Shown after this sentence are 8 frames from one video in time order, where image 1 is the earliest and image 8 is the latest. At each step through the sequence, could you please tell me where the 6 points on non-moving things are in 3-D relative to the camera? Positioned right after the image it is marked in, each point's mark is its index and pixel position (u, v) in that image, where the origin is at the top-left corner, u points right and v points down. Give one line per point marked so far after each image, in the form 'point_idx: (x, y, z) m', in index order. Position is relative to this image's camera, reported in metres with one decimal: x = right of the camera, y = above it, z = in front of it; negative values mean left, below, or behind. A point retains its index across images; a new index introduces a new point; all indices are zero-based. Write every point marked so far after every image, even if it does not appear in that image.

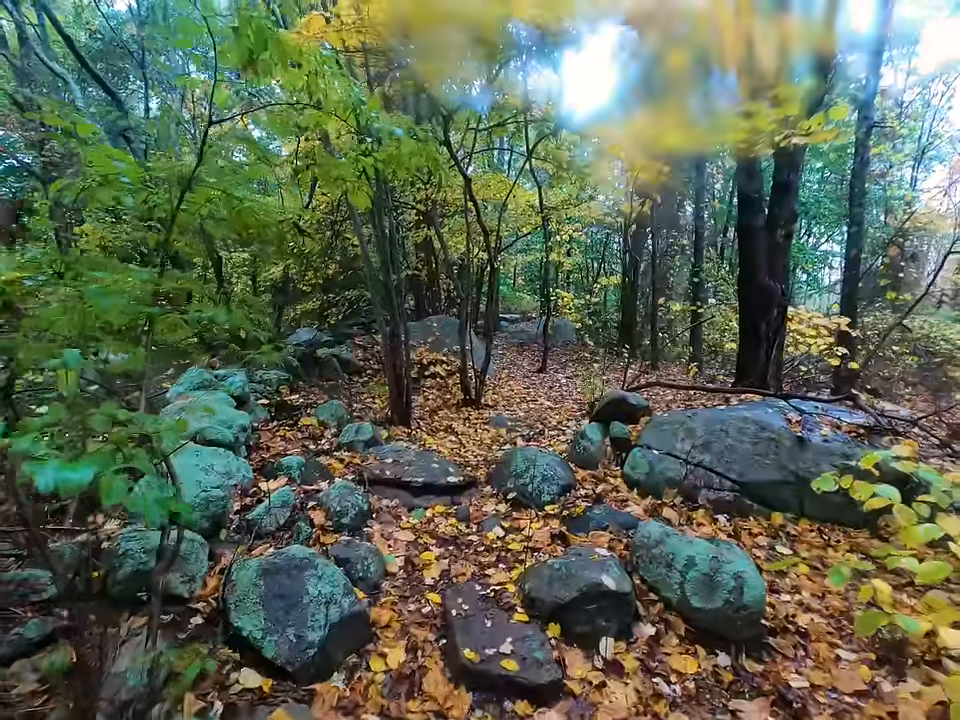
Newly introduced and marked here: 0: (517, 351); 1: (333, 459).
0: (+1.4, +0.3, +18.7) m
1: (-1.7, -1.2, +5.8) m
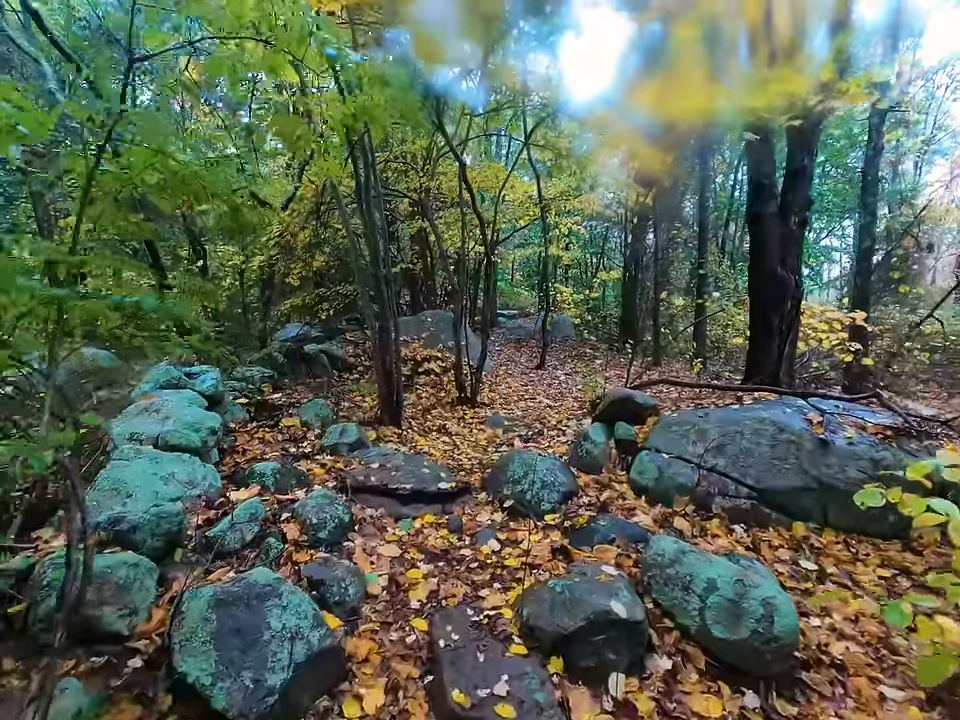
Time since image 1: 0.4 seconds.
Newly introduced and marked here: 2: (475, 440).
0: (+1.3, +0.4, +18.3) m
1: (-1.8, -1.1, +5.3) m
2: (-0.1, -1.2, +7.4) m
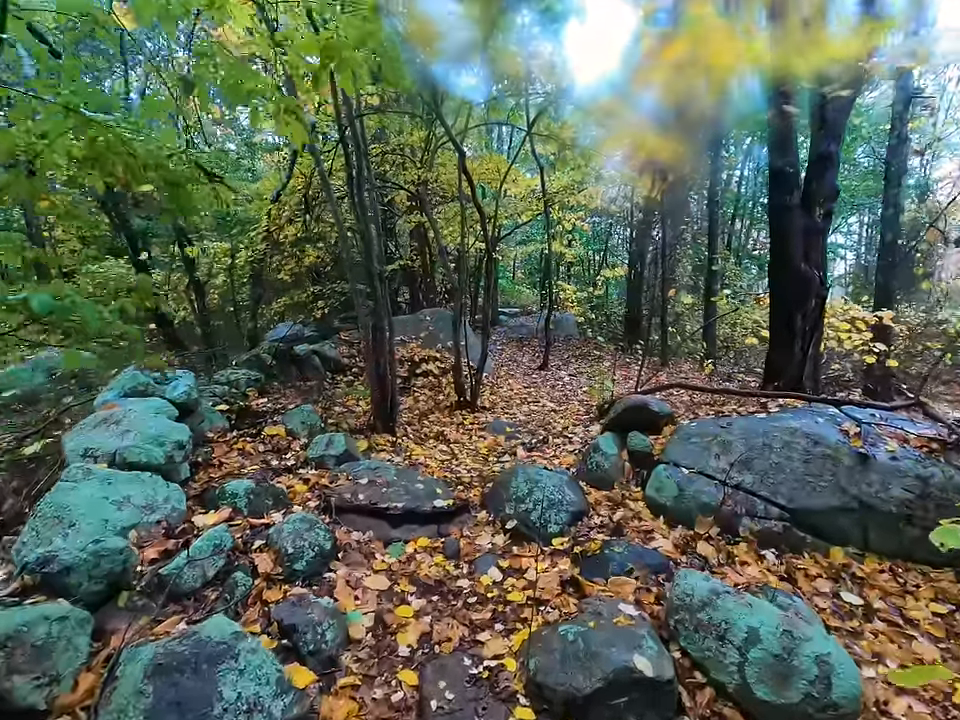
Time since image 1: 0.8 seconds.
0: (+1.3, +0.4, +17.7) m
1: (-1.8, -1.2, +4.8) m
2: (-0.1, -1.2, +6.8) m
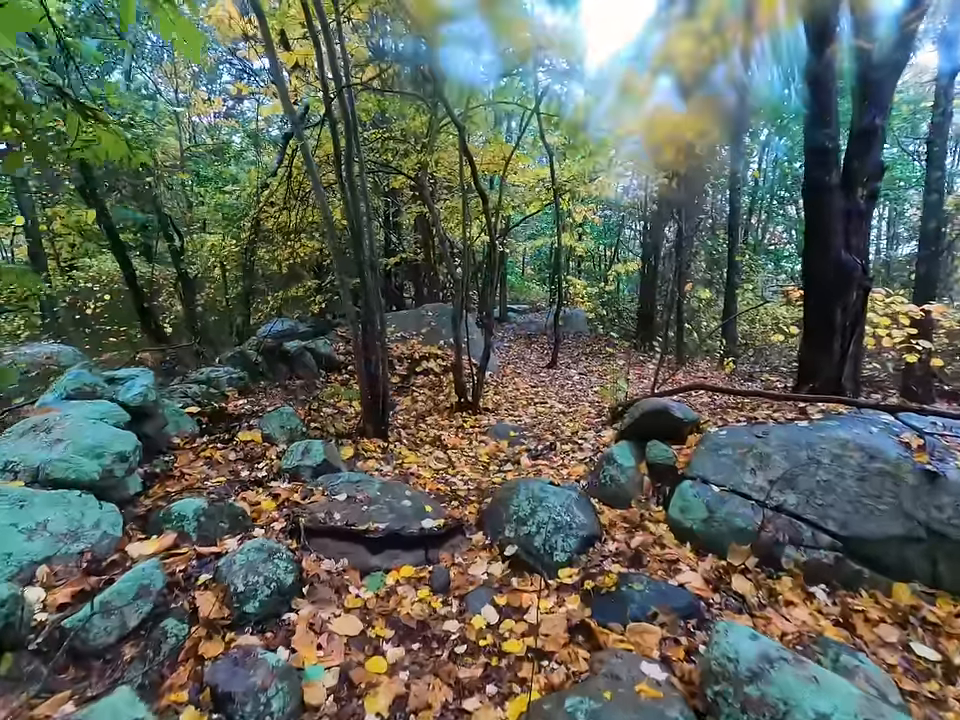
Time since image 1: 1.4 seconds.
0: (+1.6, +0.5, +17.0) m
1: (-1.8, -1.1, +4.2) m
2: (-0.1, -1.2, +6.2) m
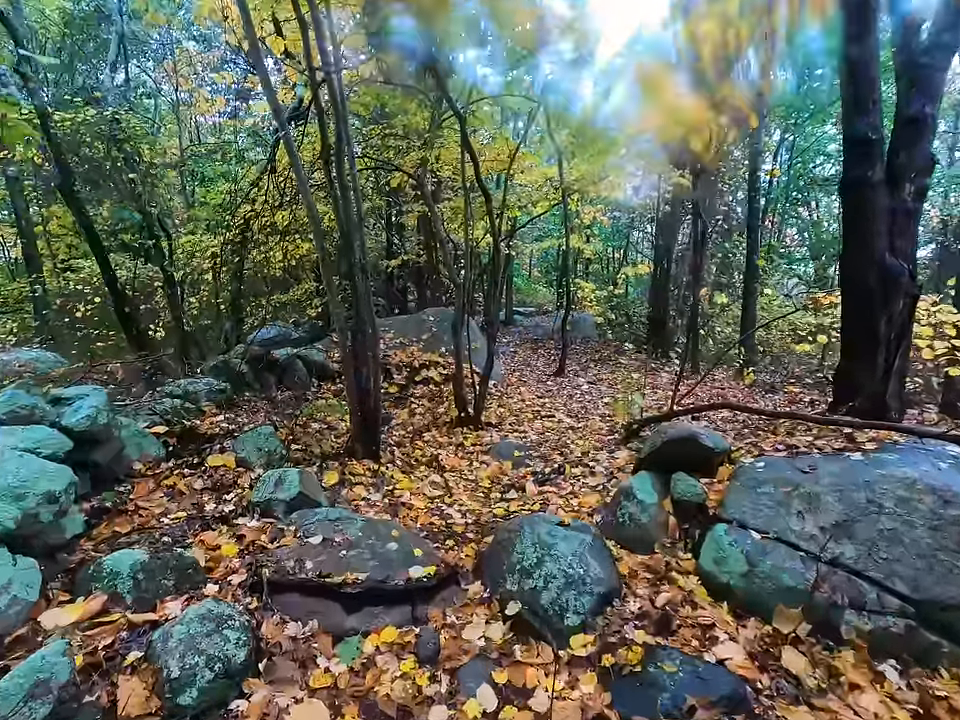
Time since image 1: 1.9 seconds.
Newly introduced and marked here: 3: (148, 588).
0: (+1.7, +0.3, +16.4) m
1: (-1.8, -1.3, +3.6) m
2: (-0.1, -1.4, +5.6) m
3: (-1.9, -1.3, +2.9) m
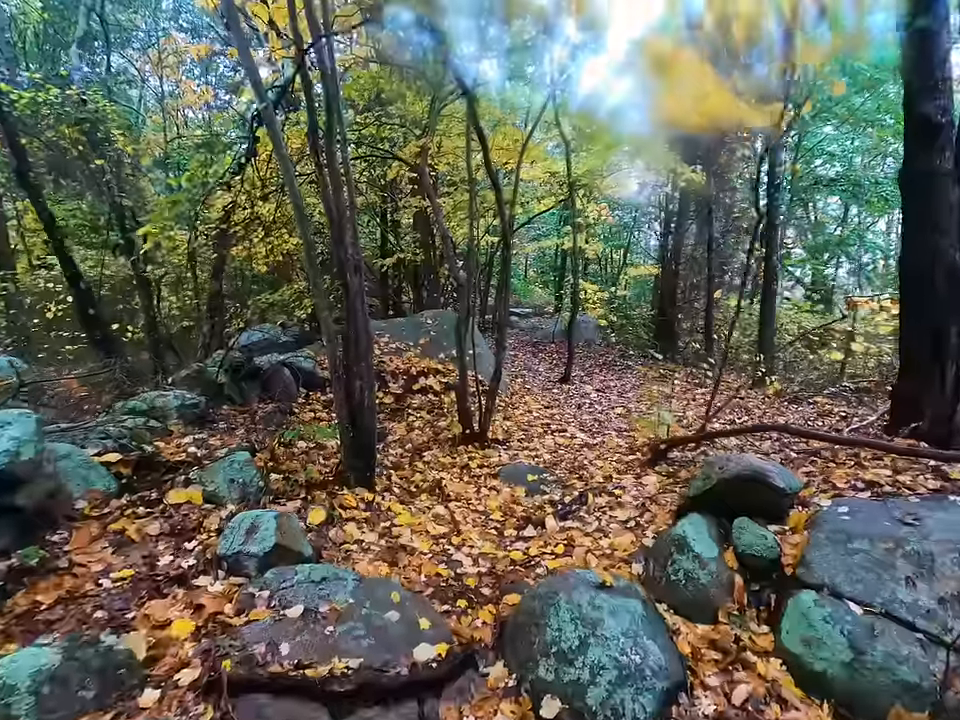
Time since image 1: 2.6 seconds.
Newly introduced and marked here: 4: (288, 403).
0: (+1.7, +0.2, +15.7) m
1: (-1.7, -1.4, +2.8) m
2: (0.0, -1.5, +4.8) m
3: (-1.8, -1.4, +2.1) m
4: (-2.6, -0.6, +6.8) m
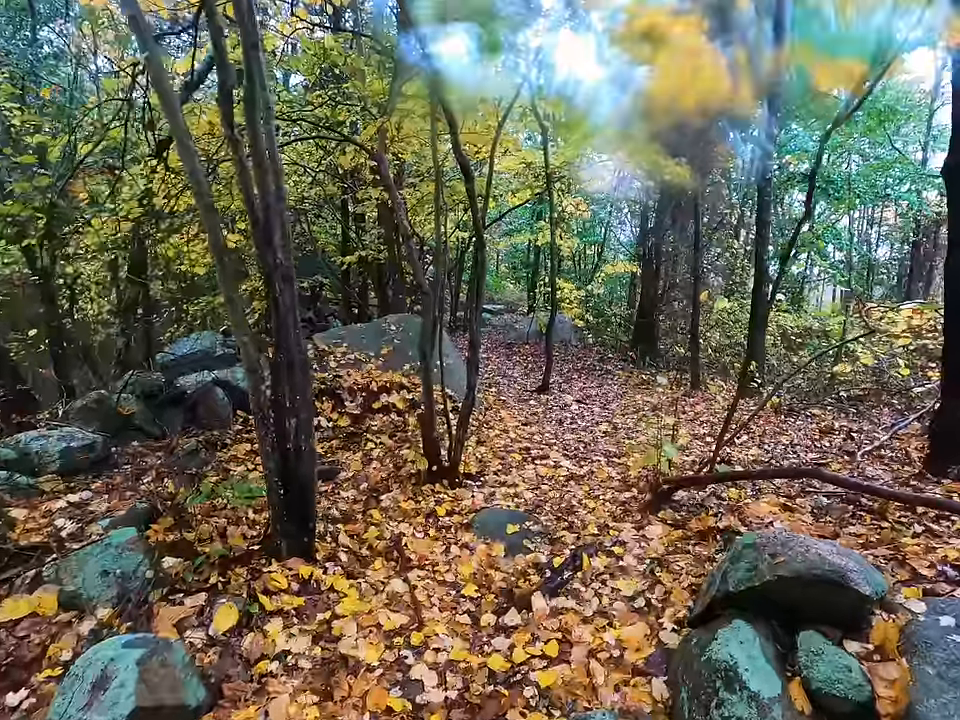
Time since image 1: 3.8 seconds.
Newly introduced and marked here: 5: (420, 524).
0: (+0.8, 0.0, +14.7) m
1: (-1.8, -1.7, +1.7) m
2: (-0.2, -1.8, +3.8) m
3: (-1.8, -1.7, +1.0) m
4: (-3.0, -0.8, +5.6) m
5: (-0.6, -1.6, +4.8) m
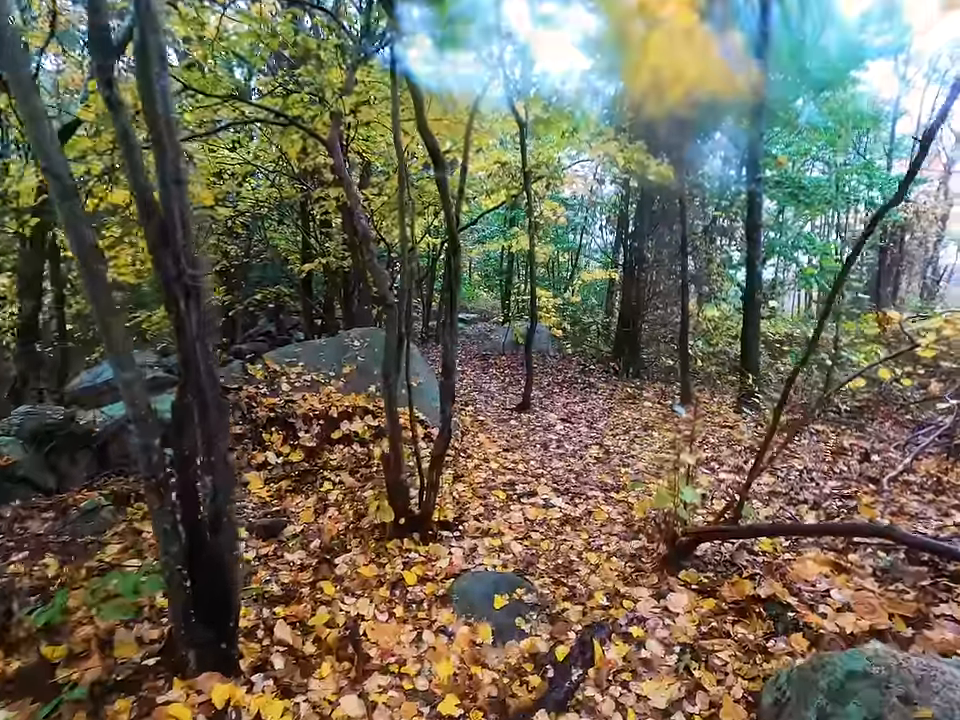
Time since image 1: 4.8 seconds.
0: (+0.1, -0.3, +13.8) m
1: (-1.8, -1.9, +0.6) m
2: (-0.3, -2.0, +2.8) m
3: (-1.8, -1.9, -0.1) m
4: (-3.2, -1.1, +4.5) m
5: (-0.7, -1.8, +3.8) m
